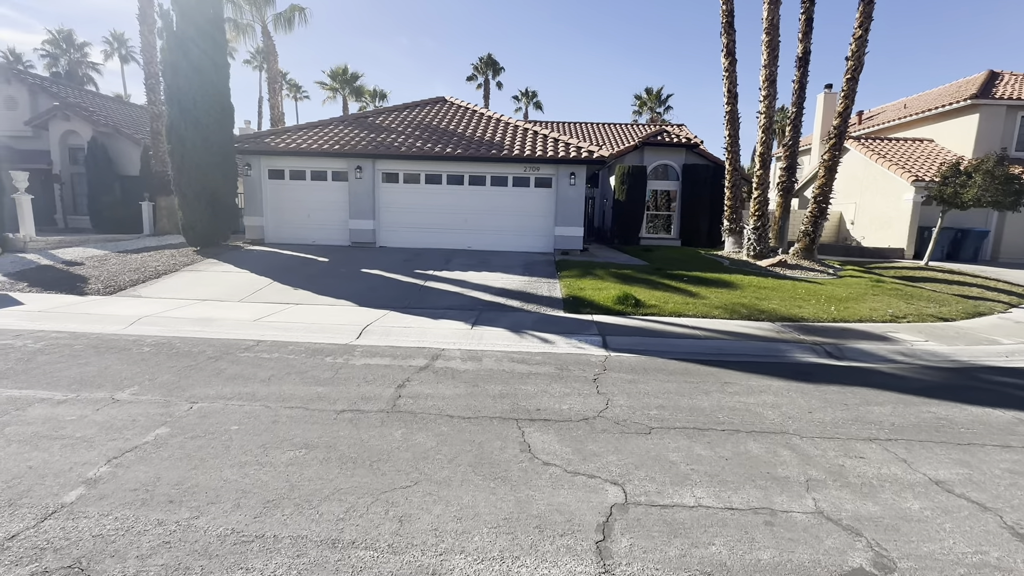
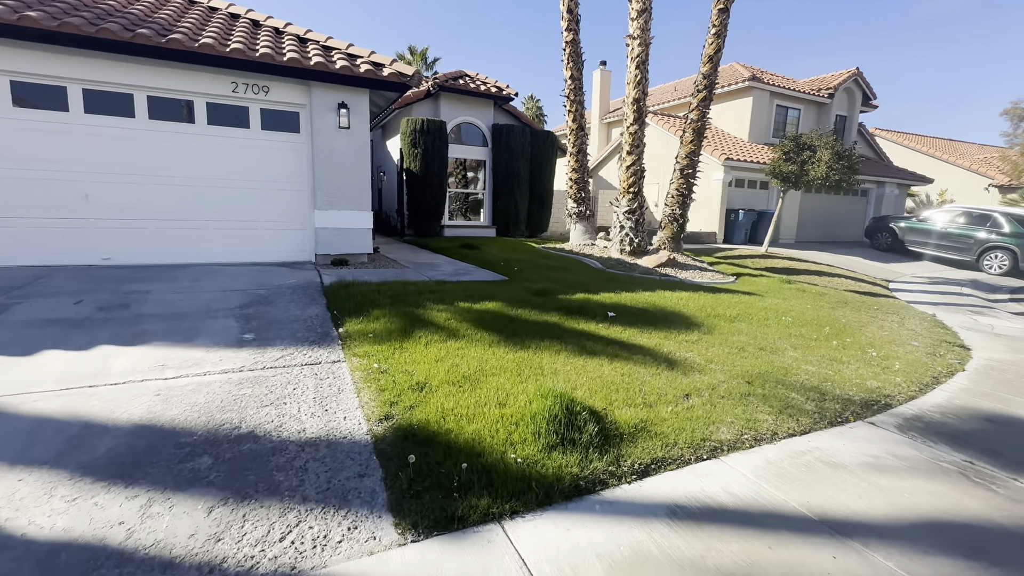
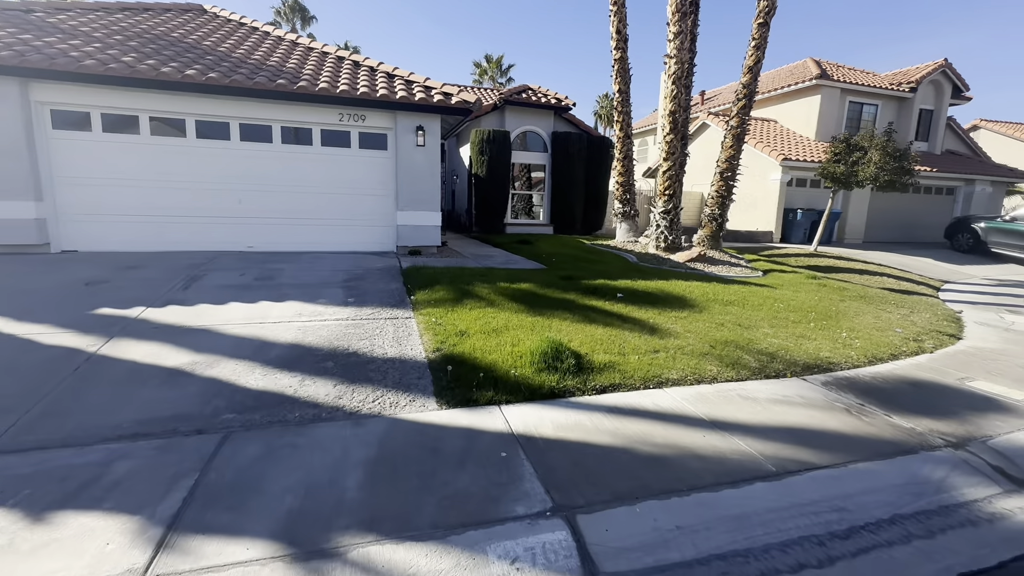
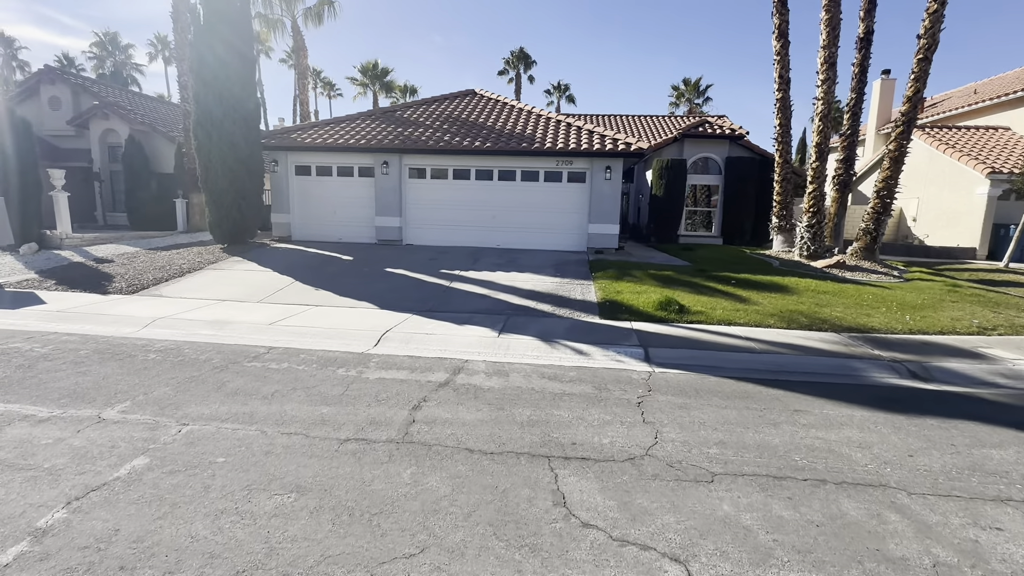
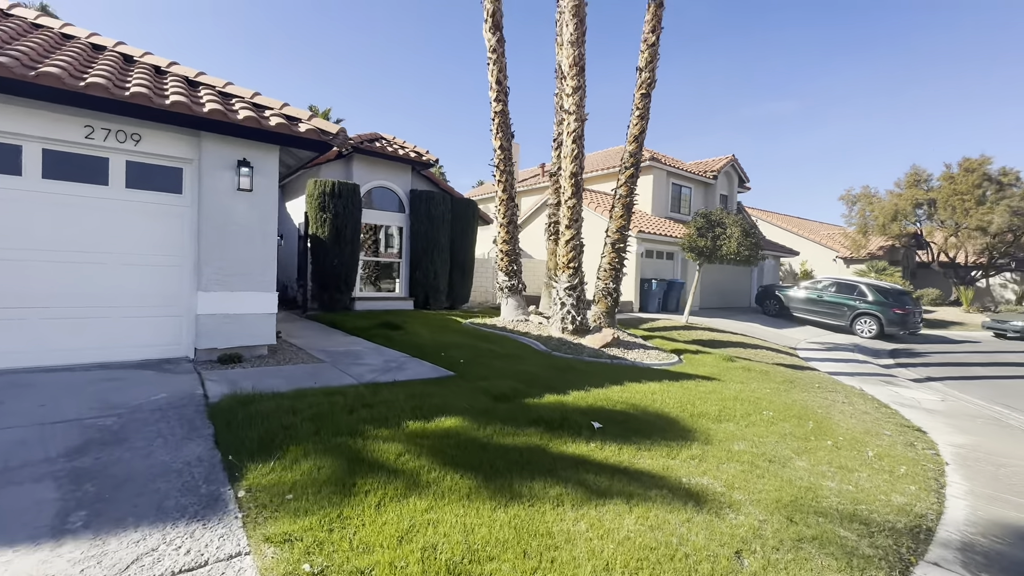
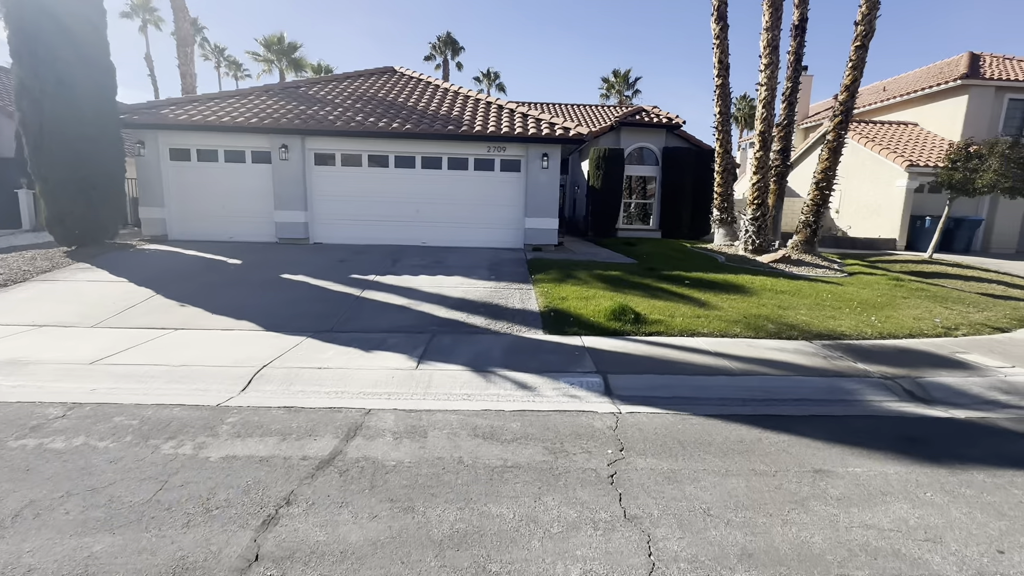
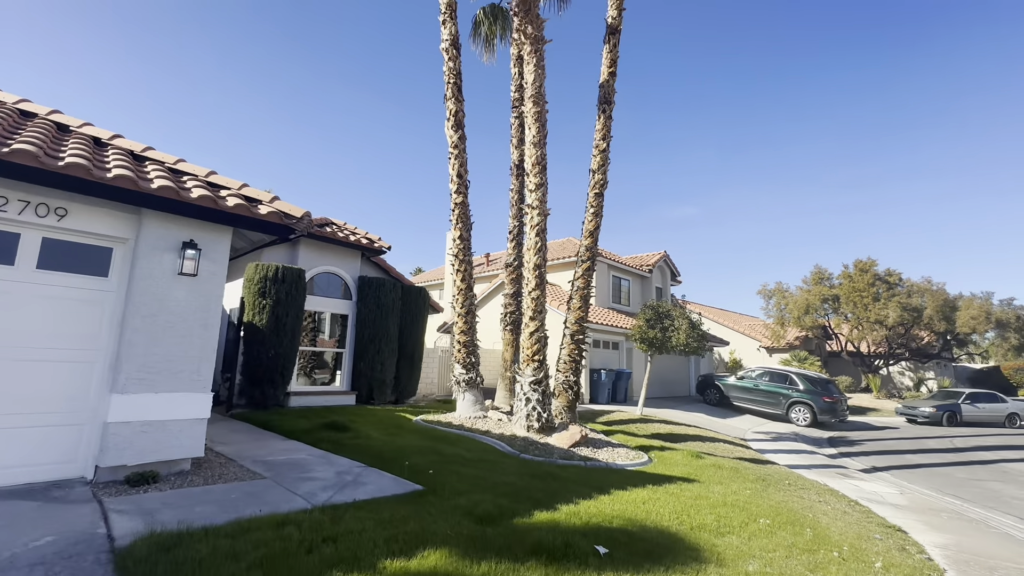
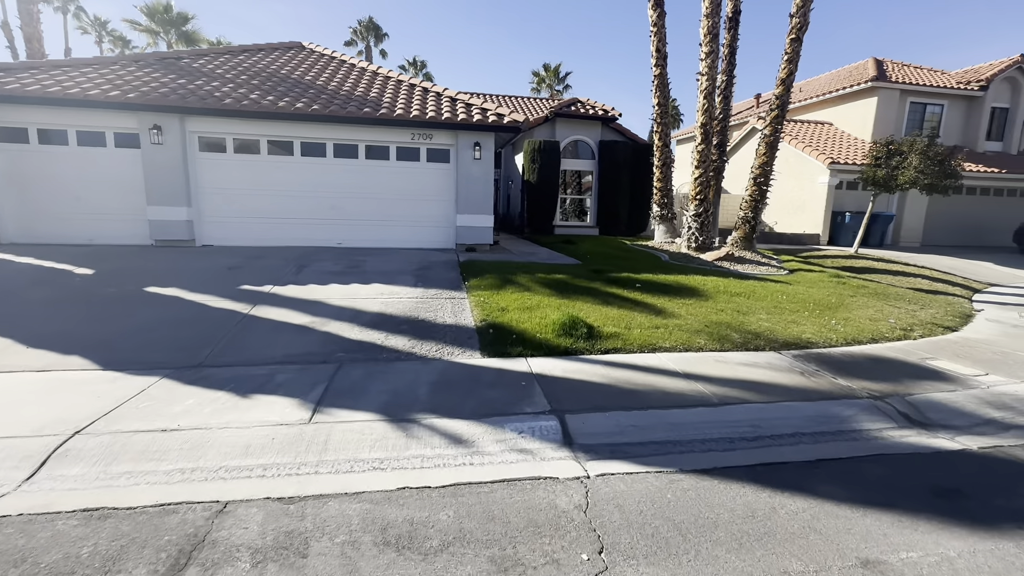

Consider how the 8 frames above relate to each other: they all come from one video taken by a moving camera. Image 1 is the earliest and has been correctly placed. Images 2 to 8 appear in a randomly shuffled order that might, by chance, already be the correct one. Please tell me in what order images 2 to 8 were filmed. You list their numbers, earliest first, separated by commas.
4, 6, 8, 3, 2, 5, 7
